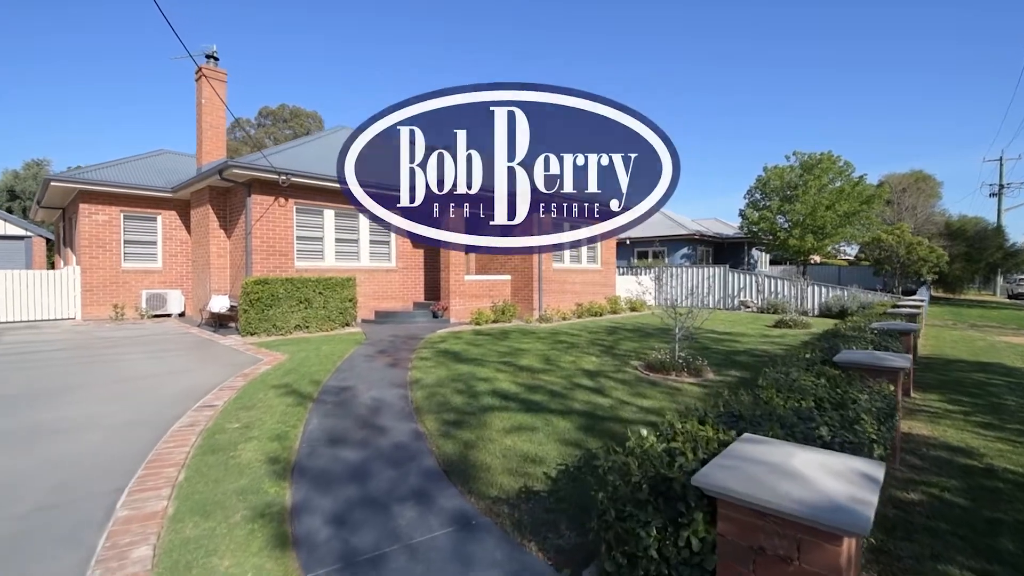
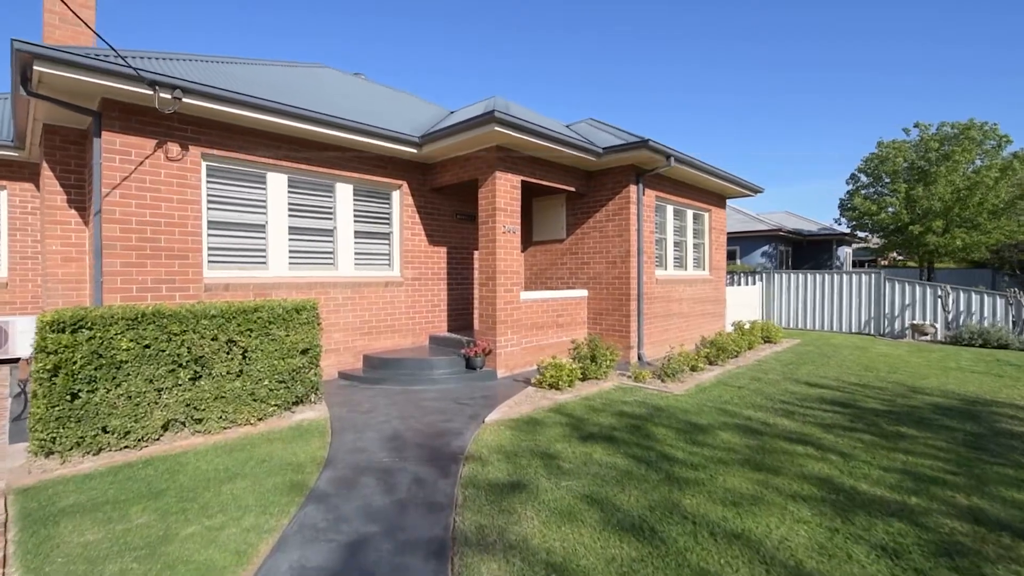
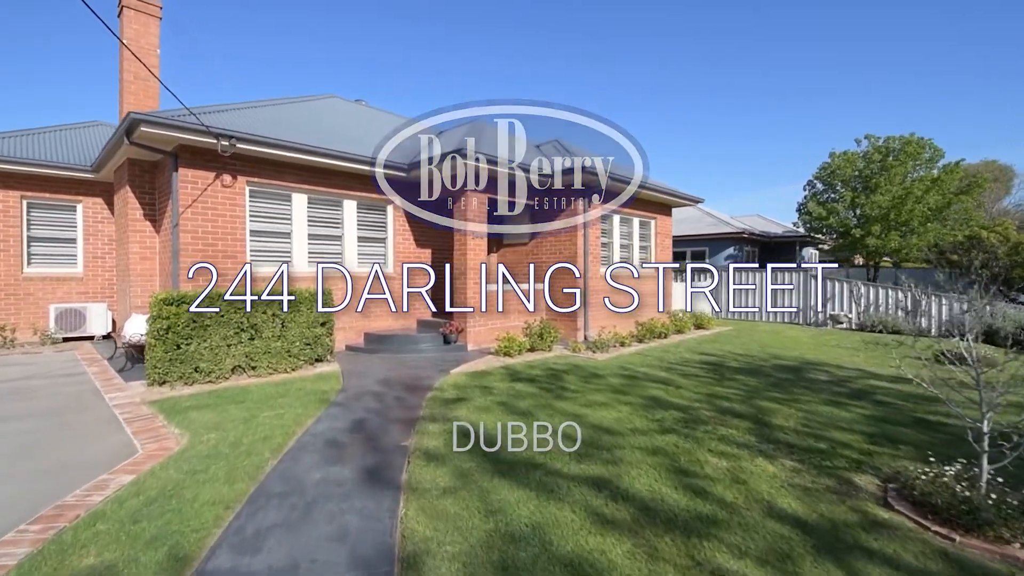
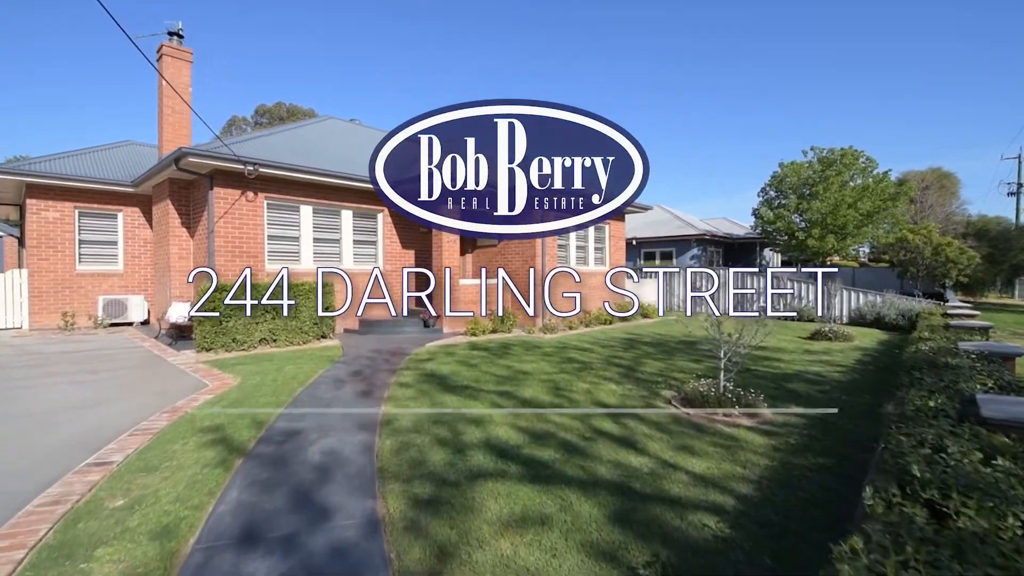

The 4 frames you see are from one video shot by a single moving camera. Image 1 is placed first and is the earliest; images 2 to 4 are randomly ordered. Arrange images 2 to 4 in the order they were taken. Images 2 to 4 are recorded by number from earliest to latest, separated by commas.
4, 3, 2
